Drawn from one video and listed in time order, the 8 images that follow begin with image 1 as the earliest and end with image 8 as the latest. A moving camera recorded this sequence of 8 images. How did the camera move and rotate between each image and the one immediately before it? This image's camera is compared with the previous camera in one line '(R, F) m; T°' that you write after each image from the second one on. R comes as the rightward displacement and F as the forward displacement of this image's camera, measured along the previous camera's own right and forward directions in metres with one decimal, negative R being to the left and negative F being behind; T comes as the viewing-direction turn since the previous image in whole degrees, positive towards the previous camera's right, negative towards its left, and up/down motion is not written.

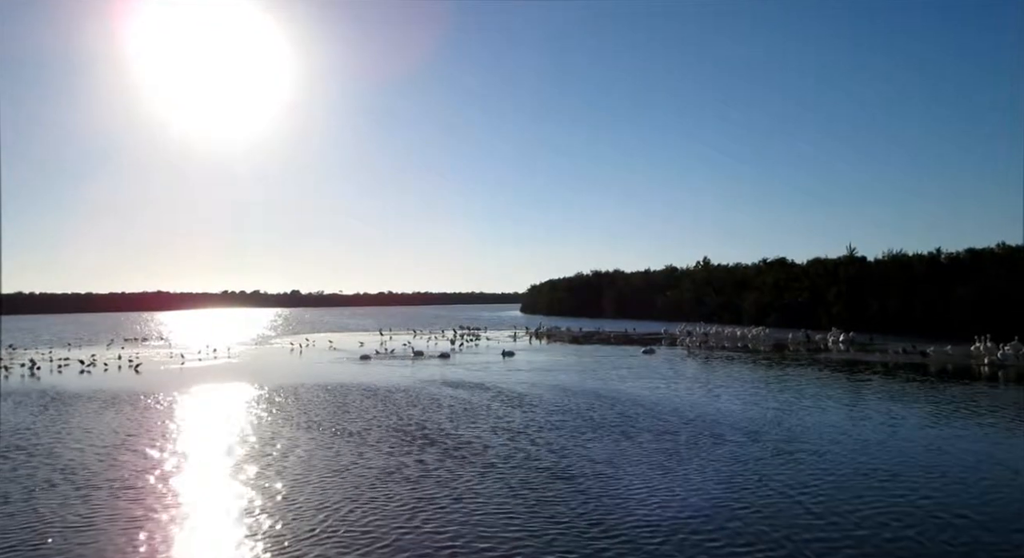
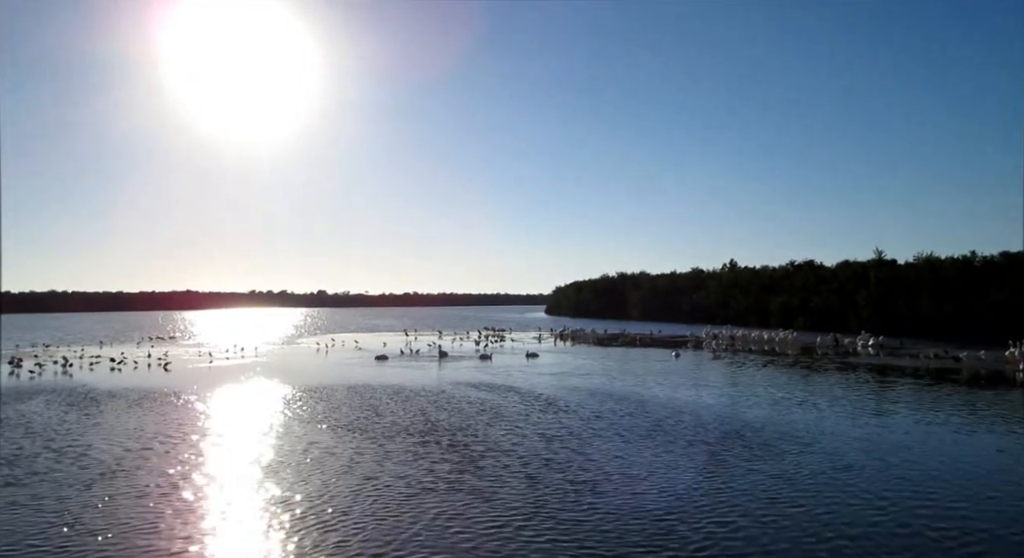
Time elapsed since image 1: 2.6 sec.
(-0.2, +0.4) m; -2°
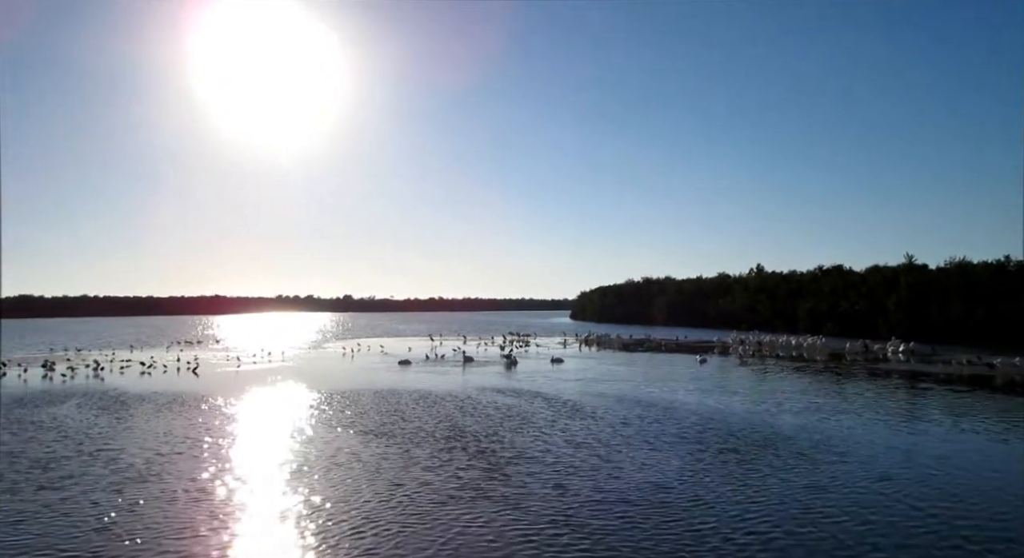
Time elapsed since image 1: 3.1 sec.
(-0.1, +0.3) m; -2°
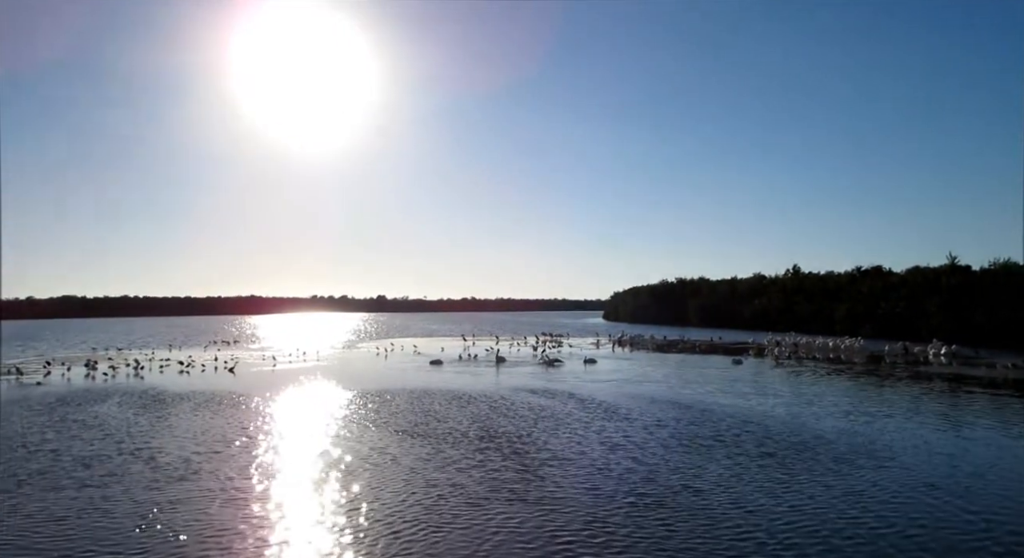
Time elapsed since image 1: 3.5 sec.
(-0.1, +0.3) m; -3°
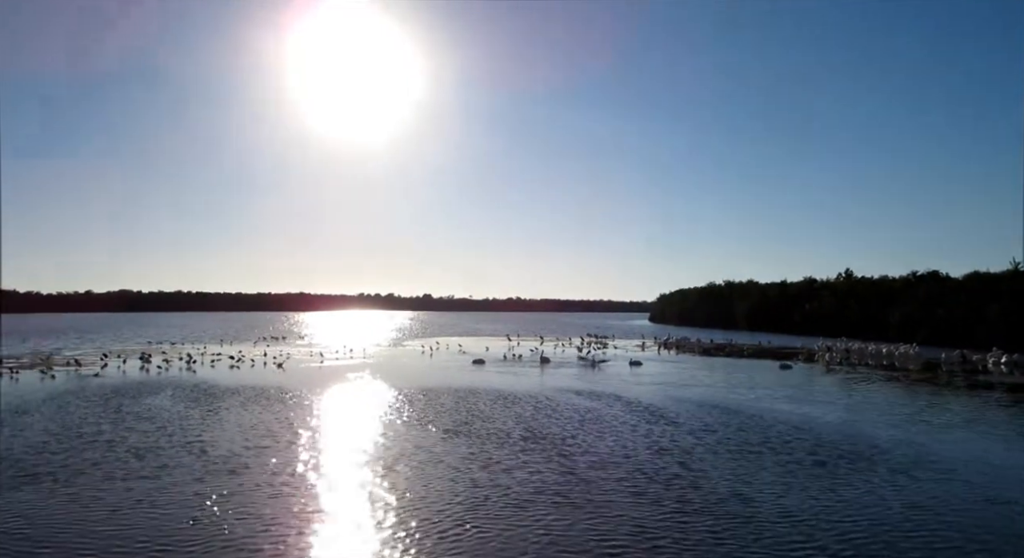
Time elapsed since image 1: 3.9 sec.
(-0.1, +0.3) m; -4°
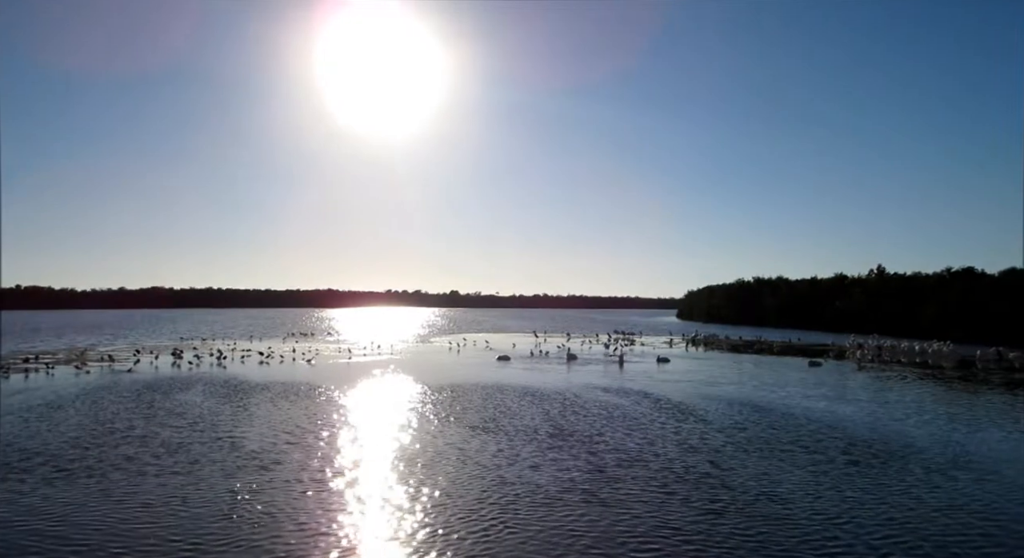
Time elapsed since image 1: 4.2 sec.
(-0.1, +0.2) m; -2°
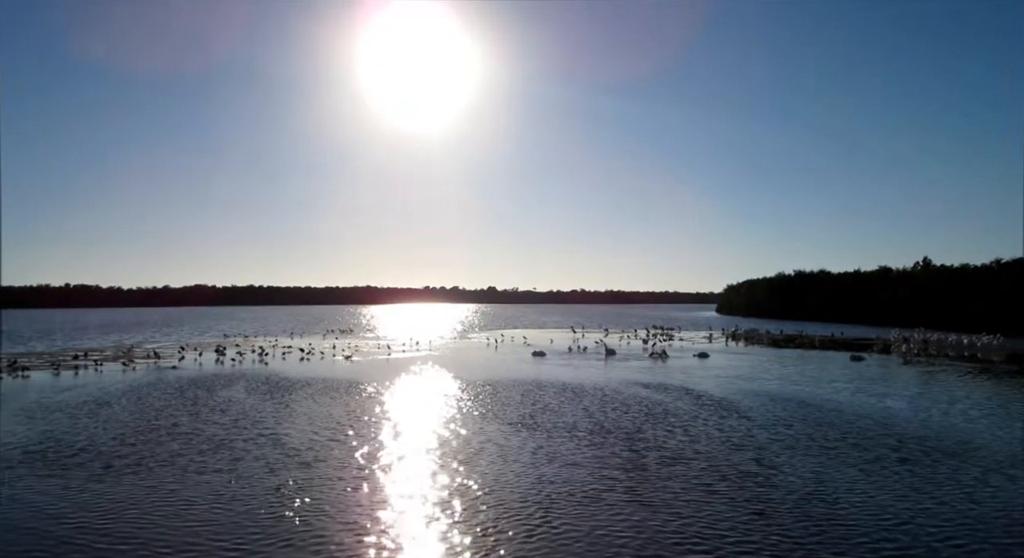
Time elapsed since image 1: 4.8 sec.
(-0.1, +0.3) m; -3°
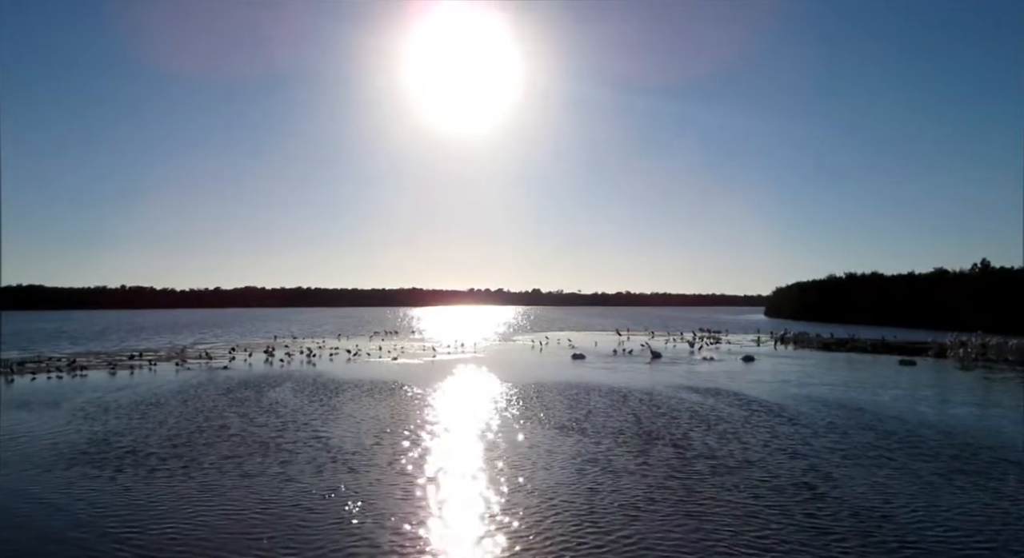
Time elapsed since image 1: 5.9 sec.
(-0.1, +0.4) m; -4°
